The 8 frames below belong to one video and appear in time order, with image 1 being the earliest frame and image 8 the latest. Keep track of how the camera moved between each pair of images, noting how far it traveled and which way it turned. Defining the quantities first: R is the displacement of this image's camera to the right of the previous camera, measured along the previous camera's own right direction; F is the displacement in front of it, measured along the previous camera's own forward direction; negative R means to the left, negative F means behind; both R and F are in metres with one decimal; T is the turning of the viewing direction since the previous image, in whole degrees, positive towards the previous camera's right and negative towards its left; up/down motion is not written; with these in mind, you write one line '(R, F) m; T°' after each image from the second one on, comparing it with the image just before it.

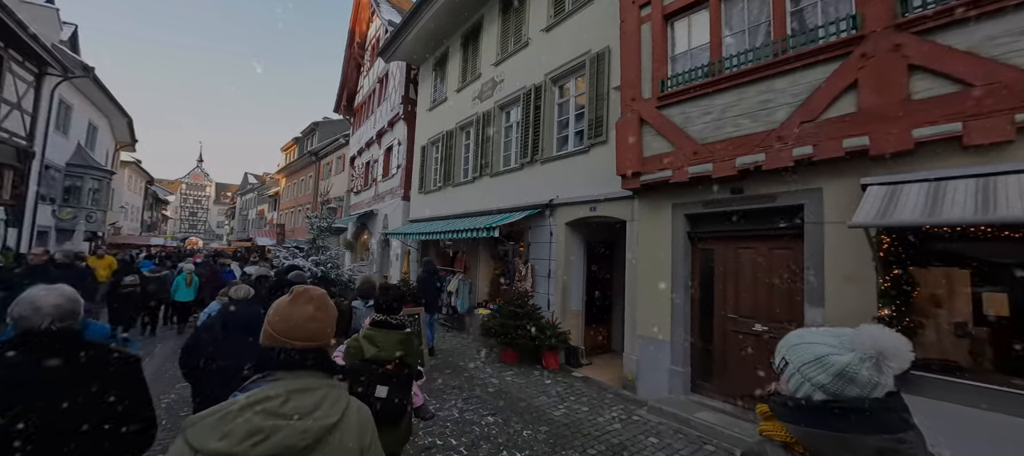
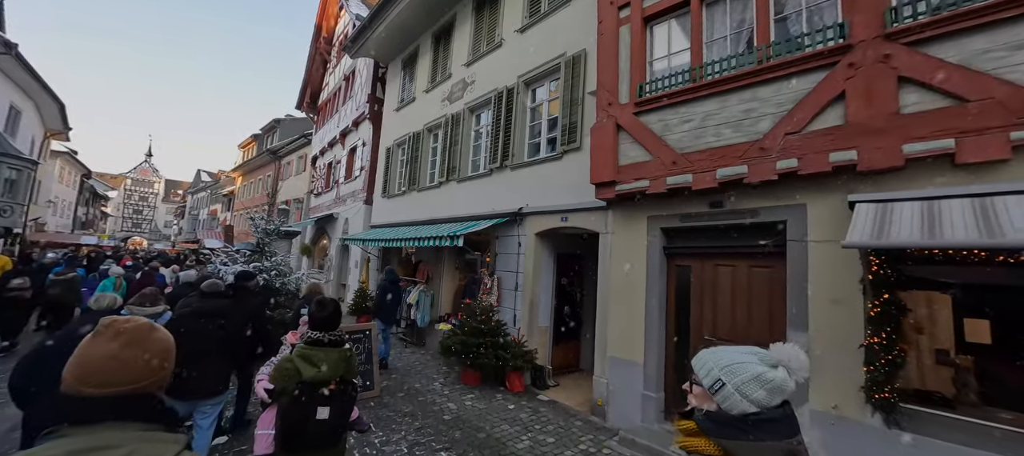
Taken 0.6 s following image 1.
(+0.1, +0.5) m; +4°
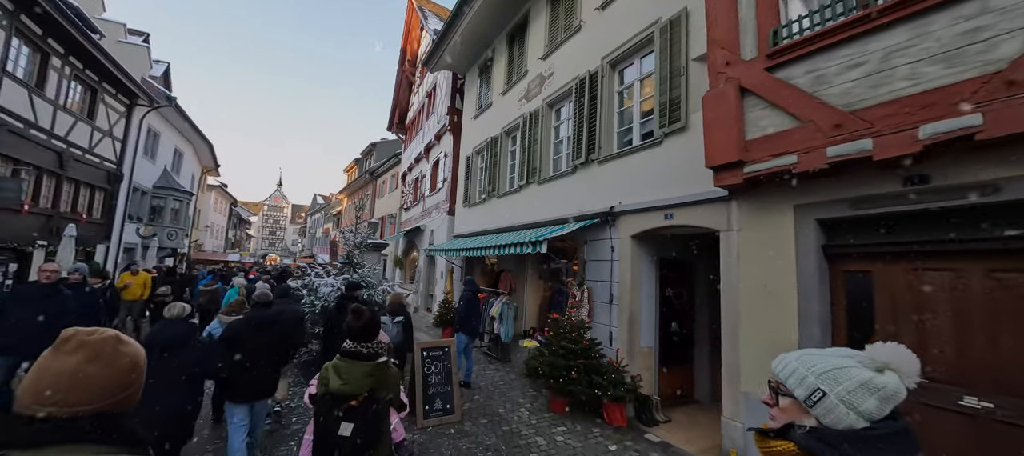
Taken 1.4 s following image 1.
(-0.1, +0.8) m; -13°
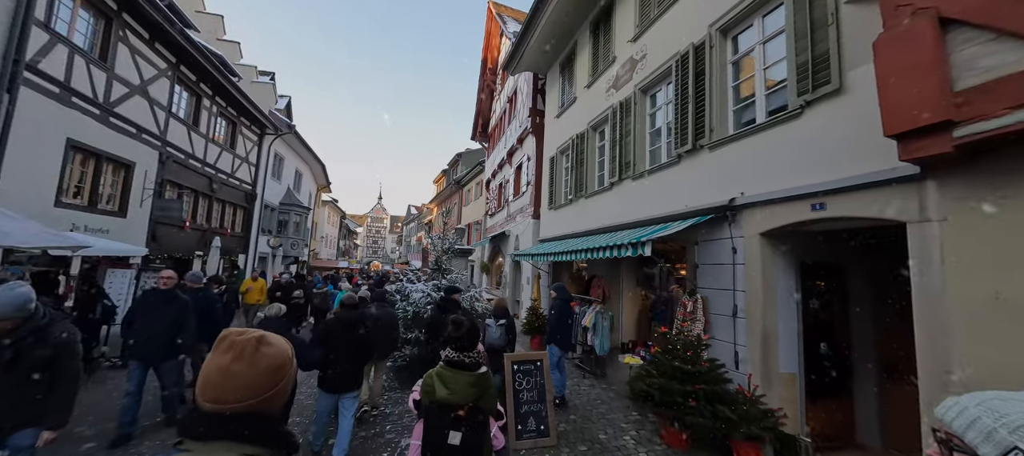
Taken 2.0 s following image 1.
(-0.2, +0.5) m; -13°
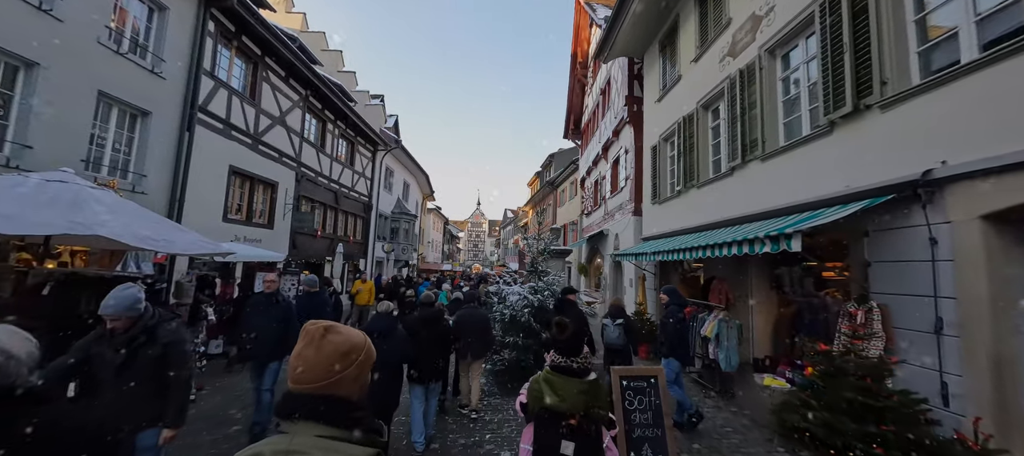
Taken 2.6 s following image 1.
(-0.1, +0.5) m; -15°
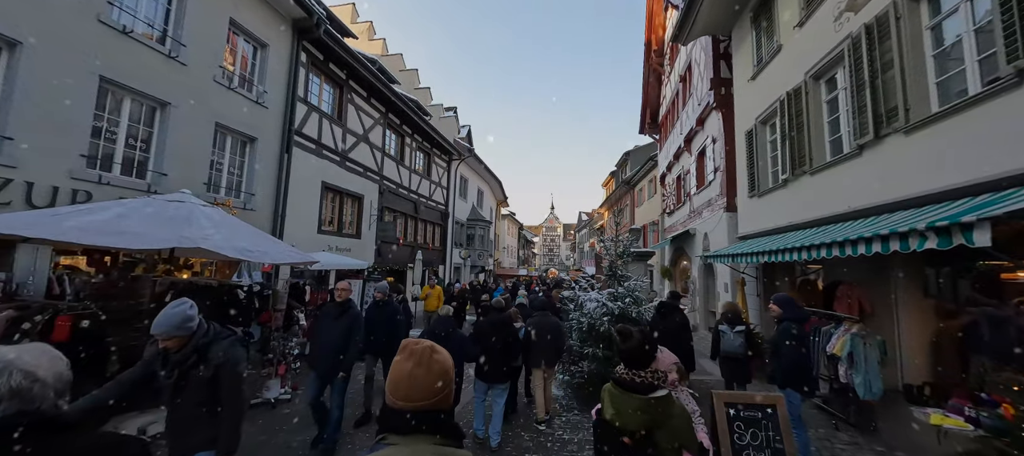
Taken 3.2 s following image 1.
(0.0, +0.4) m; -11°
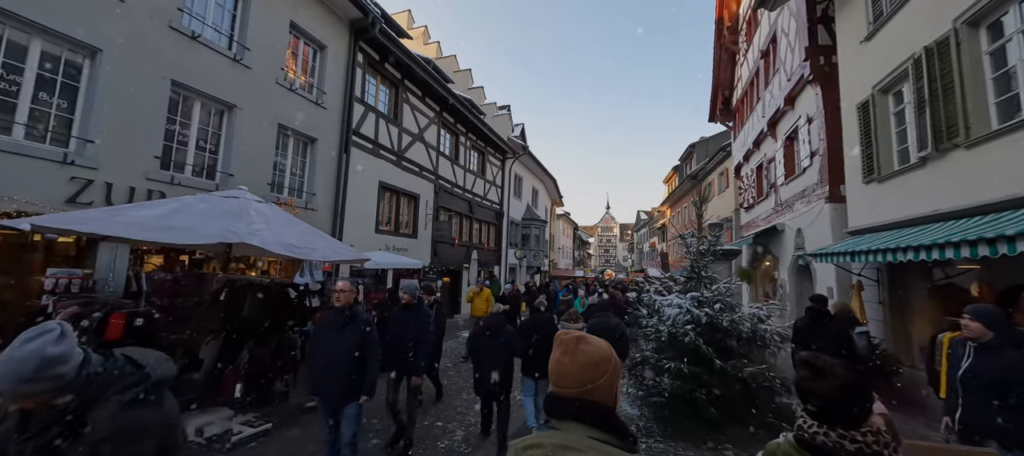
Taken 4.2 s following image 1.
(-0.2, +0.6) m; -8°
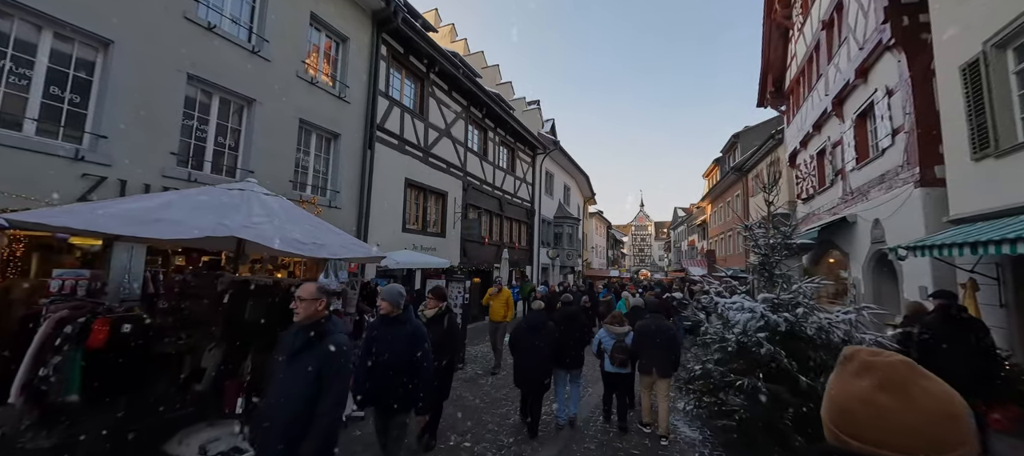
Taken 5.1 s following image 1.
(0.0, +0.7) m; -5°
